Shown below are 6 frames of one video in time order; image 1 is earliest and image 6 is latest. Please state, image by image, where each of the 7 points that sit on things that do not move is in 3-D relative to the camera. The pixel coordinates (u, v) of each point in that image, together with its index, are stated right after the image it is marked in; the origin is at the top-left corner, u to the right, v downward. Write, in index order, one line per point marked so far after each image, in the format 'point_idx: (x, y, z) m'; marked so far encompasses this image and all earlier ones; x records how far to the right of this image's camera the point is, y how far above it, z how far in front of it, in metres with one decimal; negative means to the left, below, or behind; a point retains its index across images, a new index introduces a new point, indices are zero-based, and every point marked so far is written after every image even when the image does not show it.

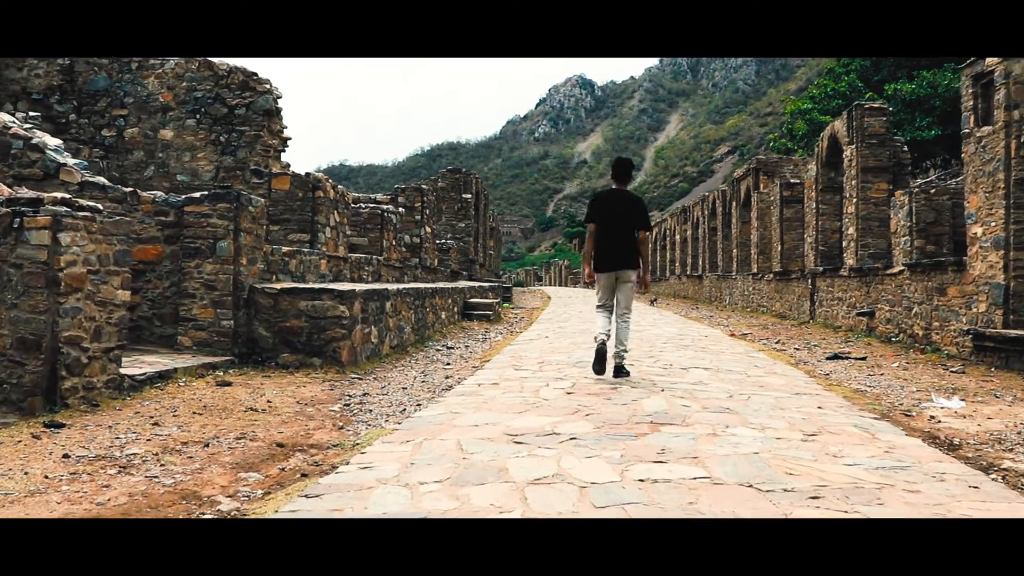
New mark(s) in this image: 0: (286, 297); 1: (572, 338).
0: (-2.0, -0.1, +6.4) m
1: (+0.7, -0.6, +8.8) m
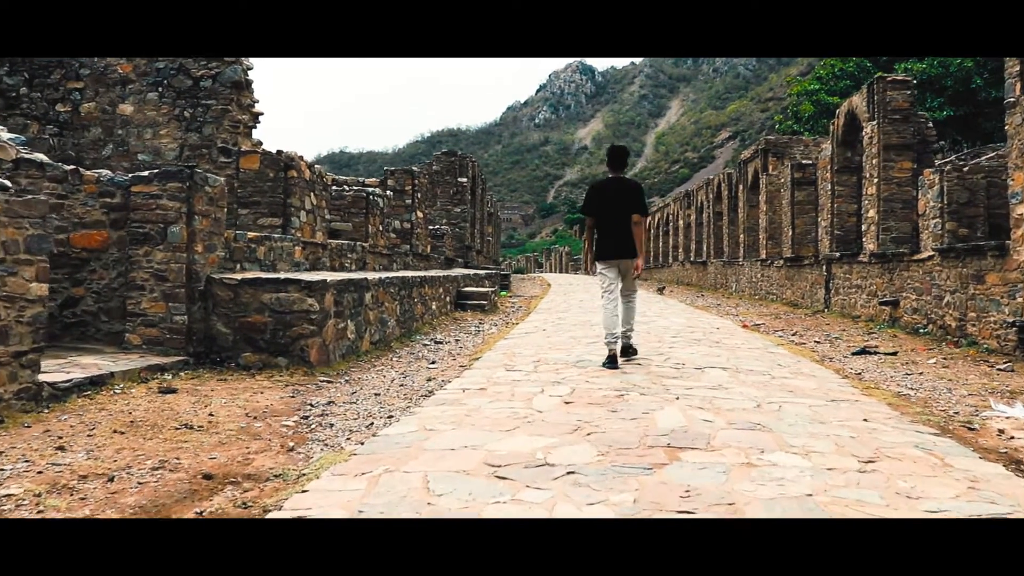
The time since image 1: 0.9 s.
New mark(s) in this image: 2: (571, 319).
0: (-2.1, 0.0, +5.7) m
1: (+0.6, -0.5, +8.1) m
2: (+0.7, -0.4, +9.6) m
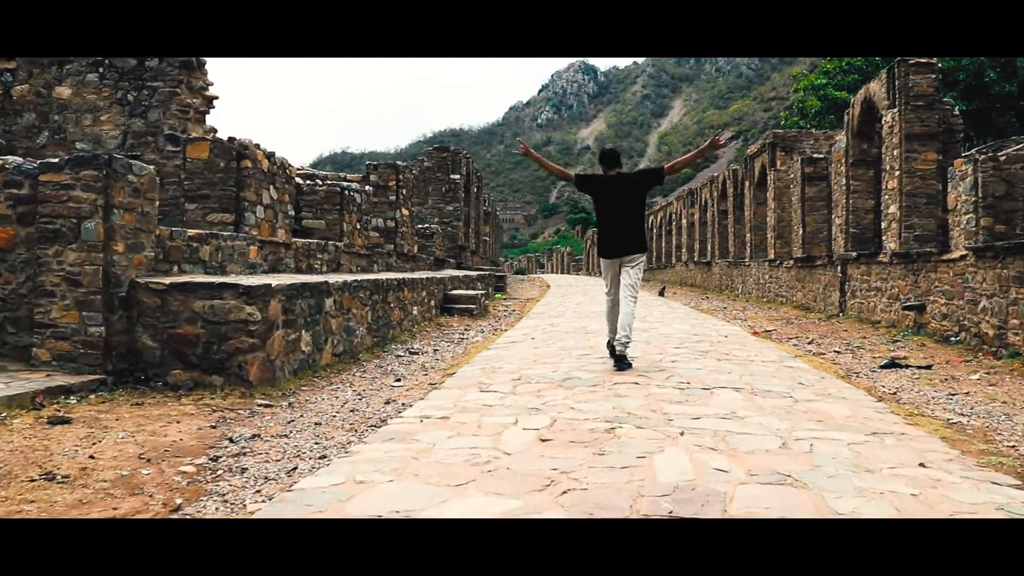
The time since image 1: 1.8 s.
0: (-2.2, 0.0, +4.9) m
1: (+0.5, -0.5, +7.2) m
2: (+0.6, -0.4, +8.8) m
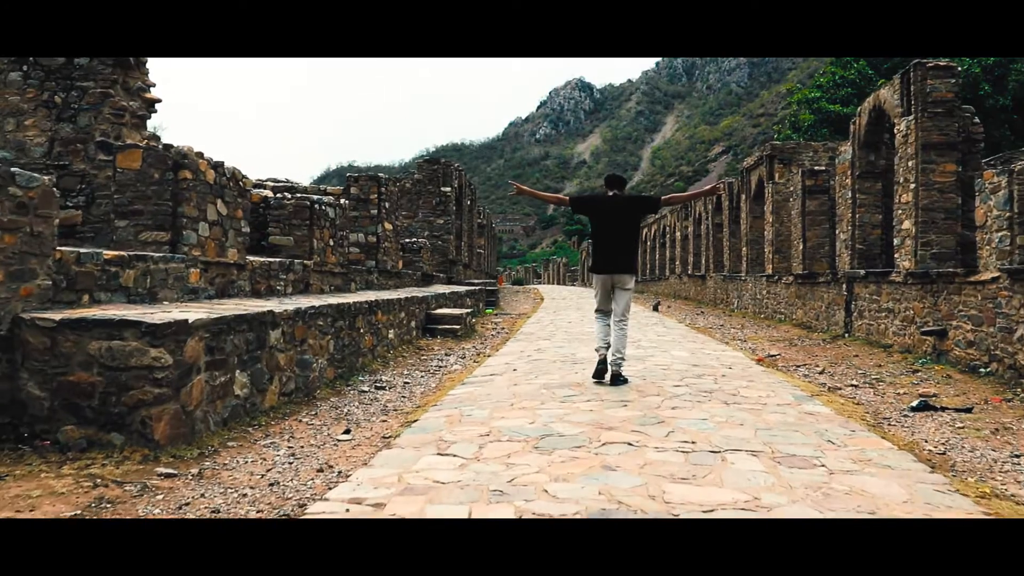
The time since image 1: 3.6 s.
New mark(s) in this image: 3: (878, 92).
0: (-2.4, -0.2, +4.0) m
1: (+0.3, -0.8, +6.3) m
2: (+0.4, -0.7, +7.9) m
3: (+4.7, +2.5, +9.5) m
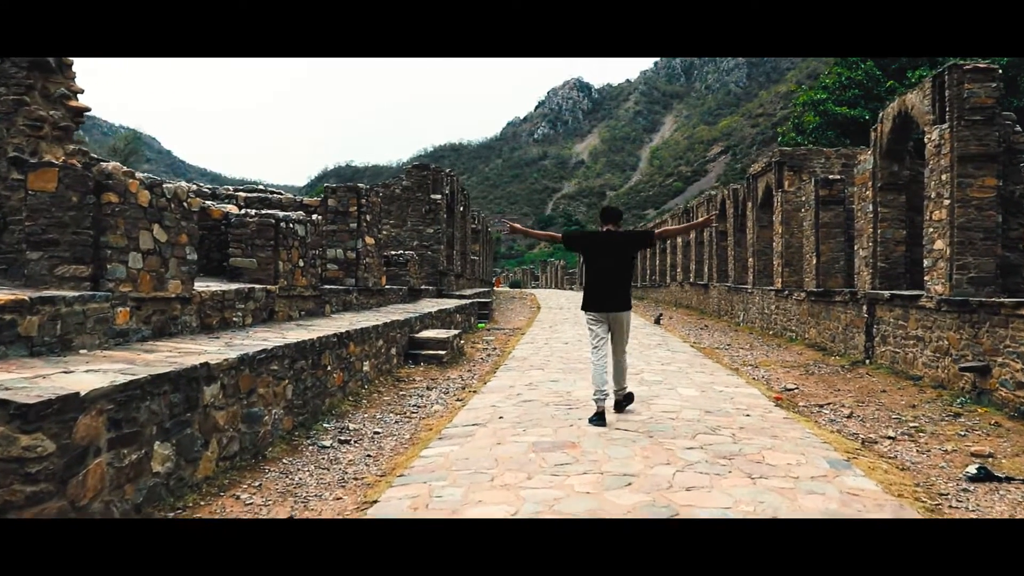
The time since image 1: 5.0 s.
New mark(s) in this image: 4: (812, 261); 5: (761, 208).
0: (-2.5, -0.5, +3.1) m
1: (+0.2, -1.0, +5.5) m
2: (+0.3, -1.0, +7.1) m
3: (+4.6, +2.3, +8.6) m
4: (+4.9, +0.4, +12.0) m
5: (+5.3, +1.7, +15.6) m
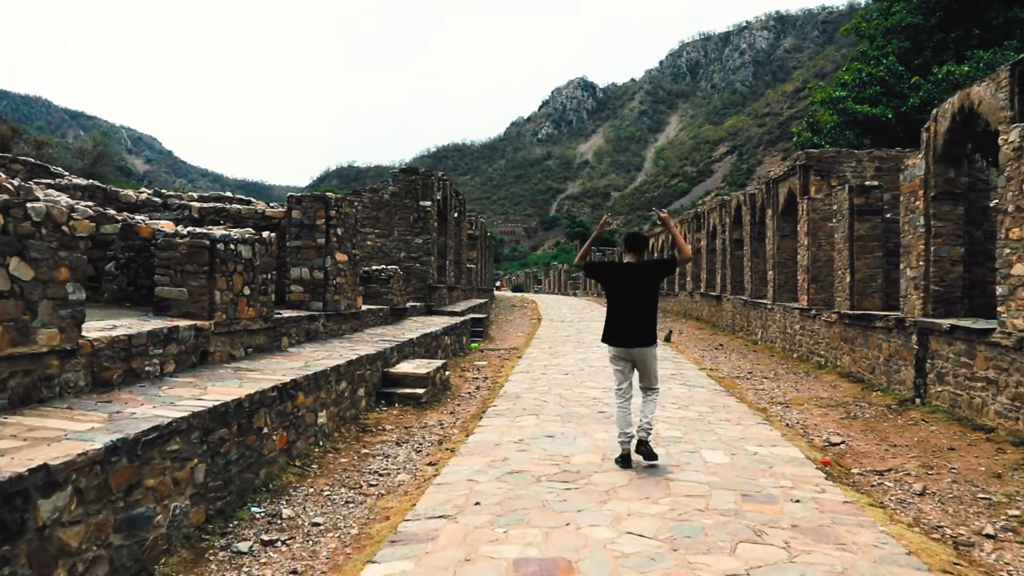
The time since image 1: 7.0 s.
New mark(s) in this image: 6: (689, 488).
0: (-2.7, -0.8, +1.8) m
1: (+0.1, -1.3, +4.1) m
2: (+0.1, -1.3, +5.7) m
3: (+4.5, +2.0, +7.2) m
4: (+4.8, +0.1, +10.6) m
5: (+5.3, +1.4, +14.2) m
6: (+1.2, -1.3, +4.8) m
